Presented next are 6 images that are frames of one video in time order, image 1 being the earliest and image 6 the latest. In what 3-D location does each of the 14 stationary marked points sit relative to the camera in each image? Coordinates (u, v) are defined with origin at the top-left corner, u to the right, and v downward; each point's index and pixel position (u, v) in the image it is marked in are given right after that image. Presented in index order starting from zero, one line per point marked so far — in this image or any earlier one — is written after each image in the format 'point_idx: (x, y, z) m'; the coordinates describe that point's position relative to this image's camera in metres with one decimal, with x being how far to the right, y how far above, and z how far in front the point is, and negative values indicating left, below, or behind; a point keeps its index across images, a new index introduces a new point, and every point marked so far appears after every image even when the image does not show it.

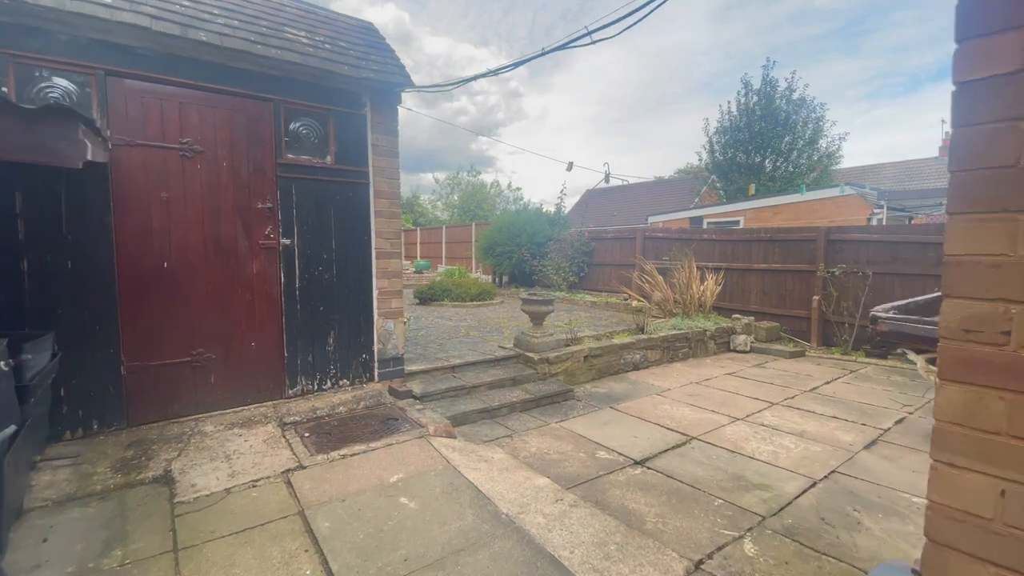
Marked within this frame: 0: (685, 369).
0: (+1.9, -0.9, +5.2) m
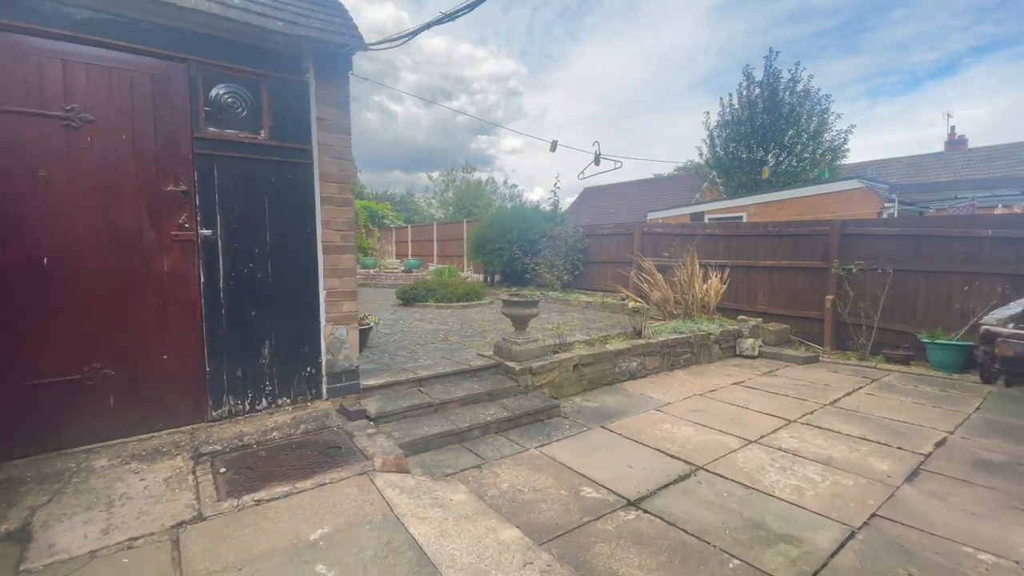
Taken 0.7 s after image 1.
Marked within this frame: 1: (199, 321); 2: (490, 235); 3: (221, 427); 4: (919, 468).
0: (+1.7, -0.9, +4.7) m
1: (-1.8, -0.2, +2.7) m
2: (-0.5, +1.2, +10.1) m
3: (-1.7, -0.8, +2.8) m
4: (+2.5, -1.1, +2.8) m
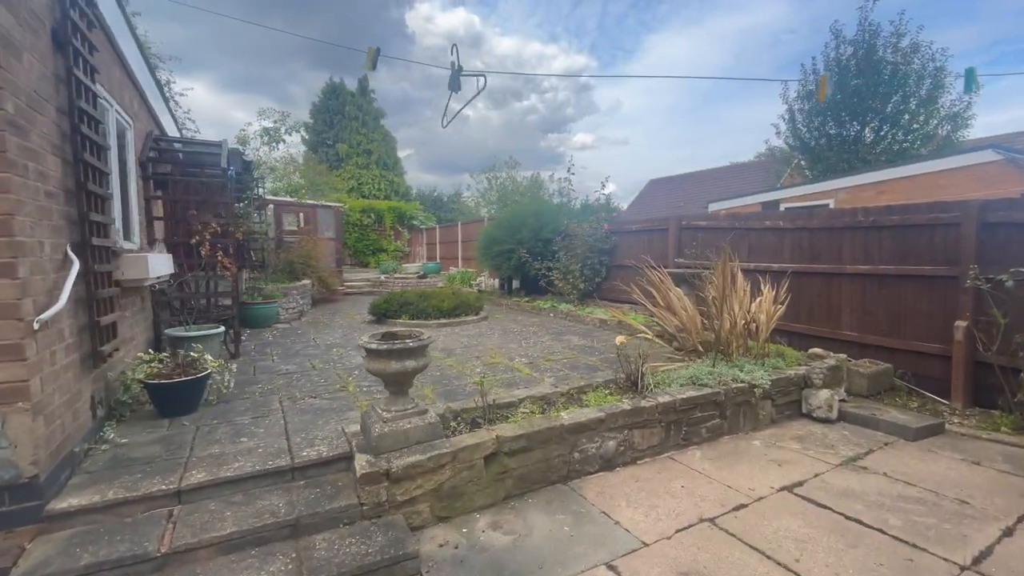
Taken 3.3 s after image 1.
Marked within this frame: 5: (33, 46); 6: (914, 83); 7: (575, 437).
0: (+1.1, -1.1, +2.8) m
1: (-2.7, -0.4, +1.4) m
2: (-0.3, +1.0, +8.5) m
3: (-2.6, -1.0, +1.4) m
4: (+1.6, -1.3, +0.9) m
5: (-2.1, +1.1, +2.1) m
6: (+10.4, +5.3, +12.1) m
7: (+0.4, -0.8, +2.7) m
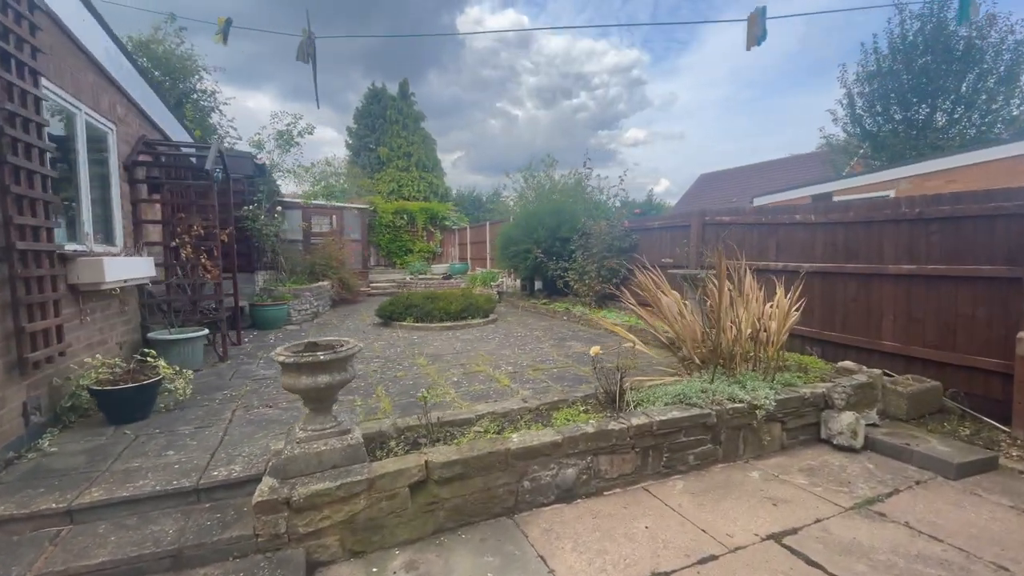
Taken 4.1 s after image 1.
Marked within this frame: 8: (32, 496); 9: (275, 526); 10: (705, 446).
0: (+0.9, -1.1, +2.4) m
1: (-3.1, -0.4, +1.4) m
2: (+0.1, +1.0, +8.2) m
3: (-3.0, -1.0, +1.4) m
4: (+1.1, -1.3, +0.4) m
5: (-2.4, +1.0, +2.0) m
6: (+11.0, +5.3, +10.6) m
7: (+0.1, -0.9, +2.3) m
8: (-2.0, -0.9, +2.0) m
9: (-1.0, -1.0, +1.9) m
10: (+1.1, -0.9, +2.8) m
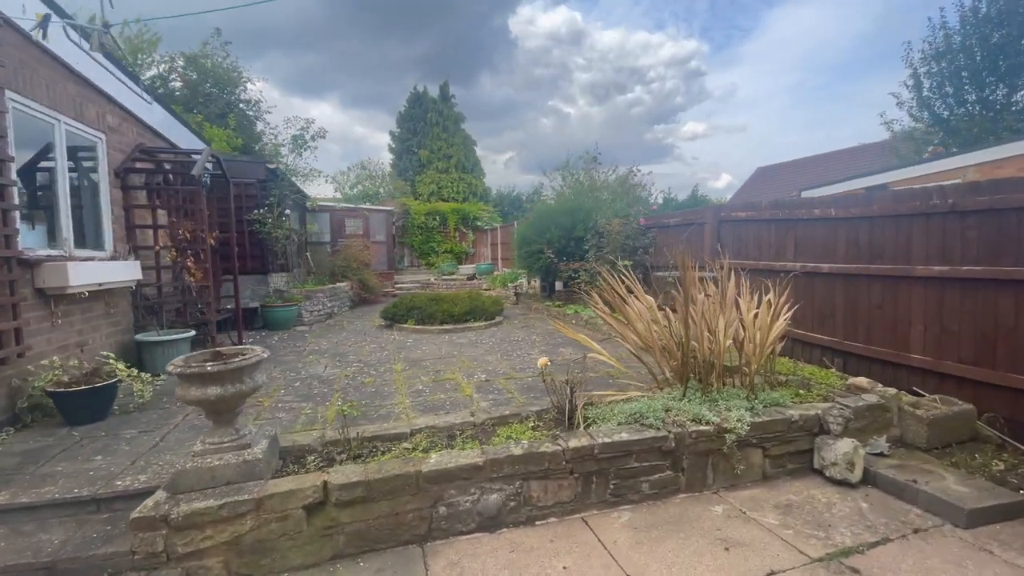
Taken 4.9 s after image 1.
0: (+0.5, -1.1, +2.1) m
1: (-3.6, -0.4, +1.6) m
2: (+0.3, +0.9, +8.0) m
3: (-3.4, -1.1, +1.6) m
4: (+0.5, -1.3, +0.1) m
5: (-2.9, +1.0, +2.1) m
6: (+11.5, +5.3, +9.1) m
7: (-0.3, -0.9, +2.1) m
8: (-2.5, -0.9, +2.0) m
9: (-1.4, -1.0, +1.8) m
10: (+0.8, -1.0, +2.5) m
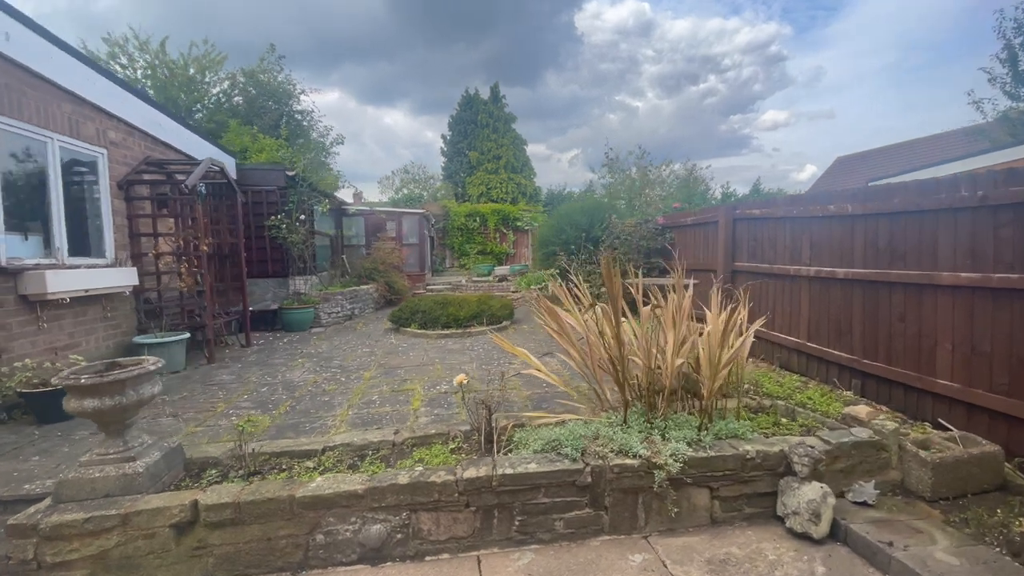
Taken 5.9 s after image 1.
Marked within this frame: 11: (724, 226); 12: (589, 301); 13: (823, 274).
0: (0.0, -1.2, +1.9) m
1: (-4.1, -0.5, +1.9) m
2: (+0.7, +0.9, +7.7) m
3: (-4.0, -1.1, +1.9) m
4: (-0.3, -1.4, -0.1) m
5: (-3.3, +1.0, +2.3) m
6: (+11.9, +5.2, +7.3) m
7: (-0.8, -1.0, +2.0) m
8: (-2.9, -1.0, +2.2) m
9: (-1.9, -1.0, +1.8) m
10: (+0.3, -1.0, +2.2) m
11: (+2.2, +0.6, +4.8) m
12: (+0.6, -0.2, +2.9) m
13: (+2.4, +0.1, +3.7) m
